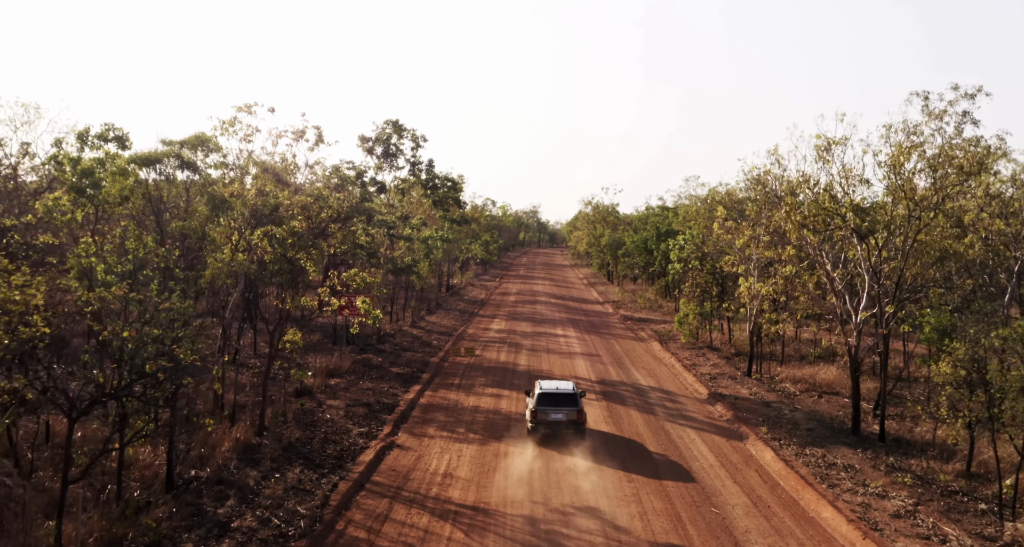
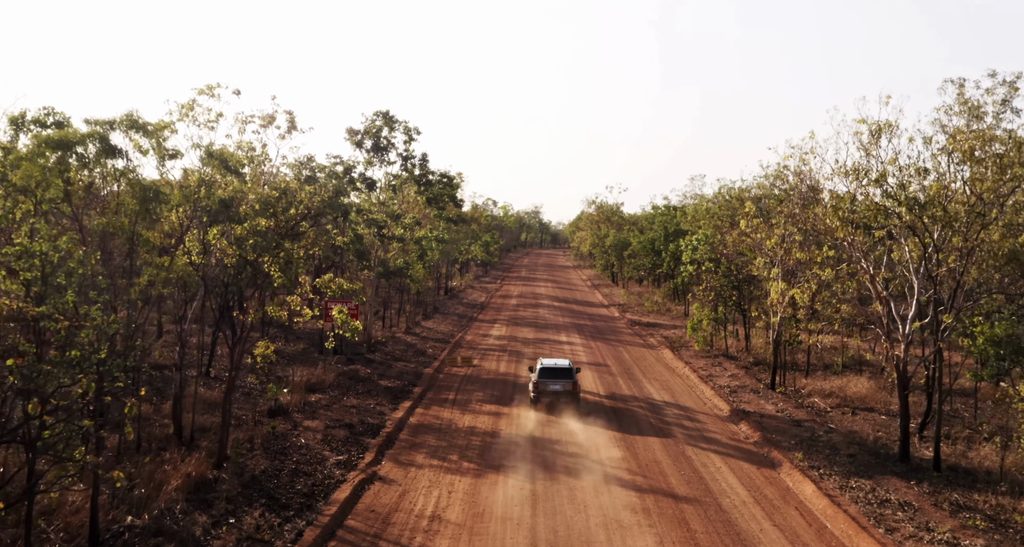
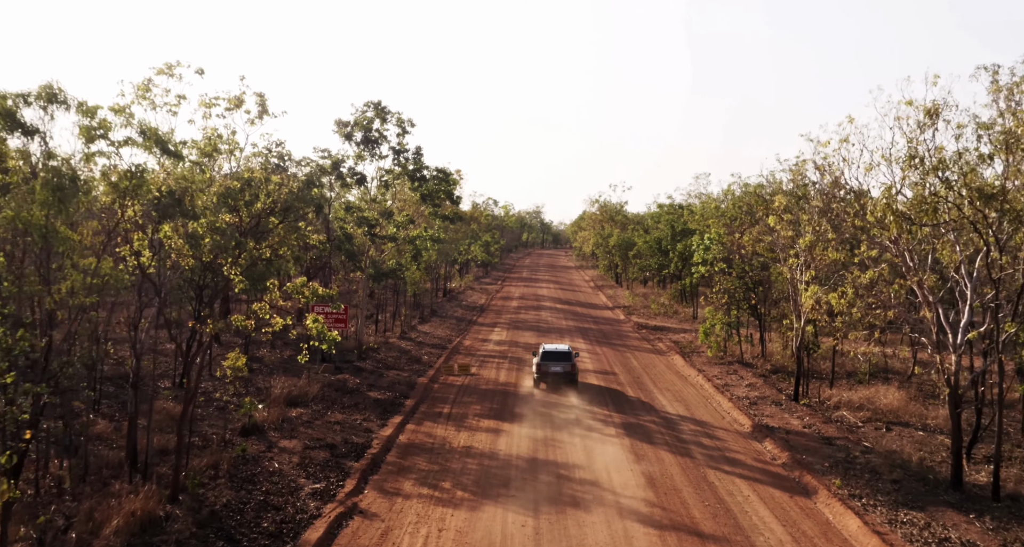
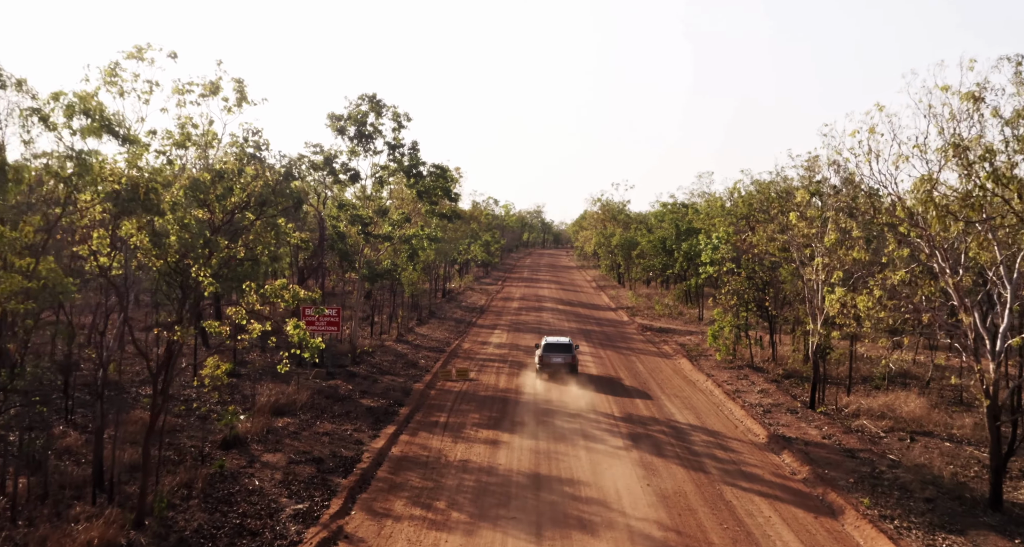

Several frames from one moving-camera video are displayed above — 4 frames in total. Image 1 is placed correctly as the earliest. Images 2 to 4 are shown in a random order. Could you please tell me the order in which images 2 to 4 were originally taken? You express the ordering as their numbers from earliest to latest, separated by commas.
2, 3, 4
